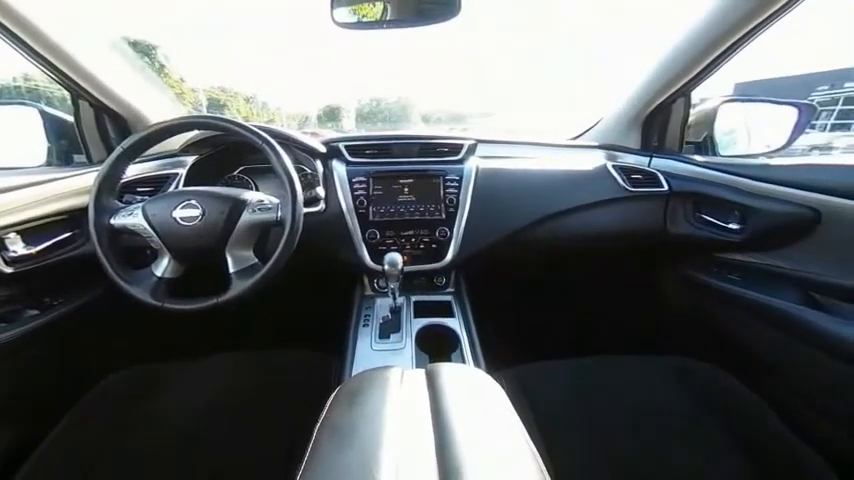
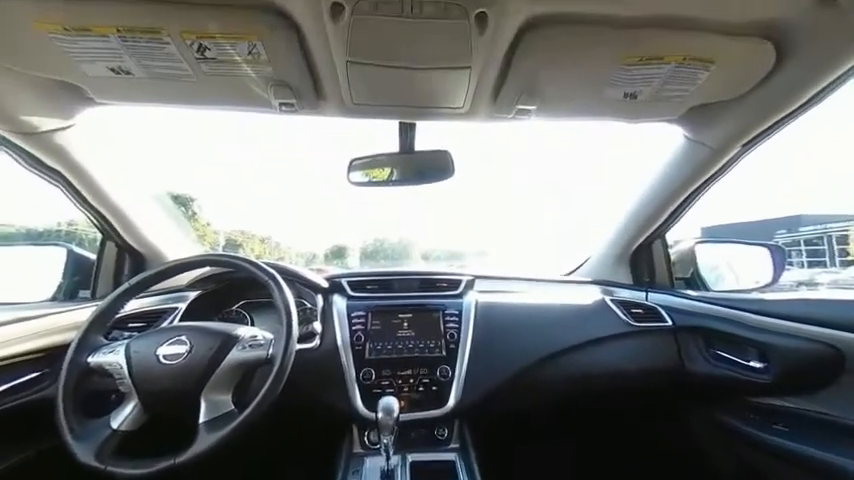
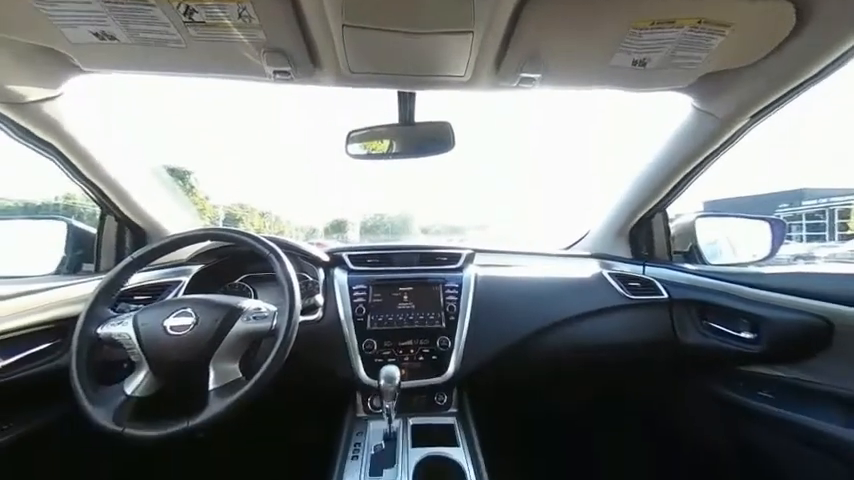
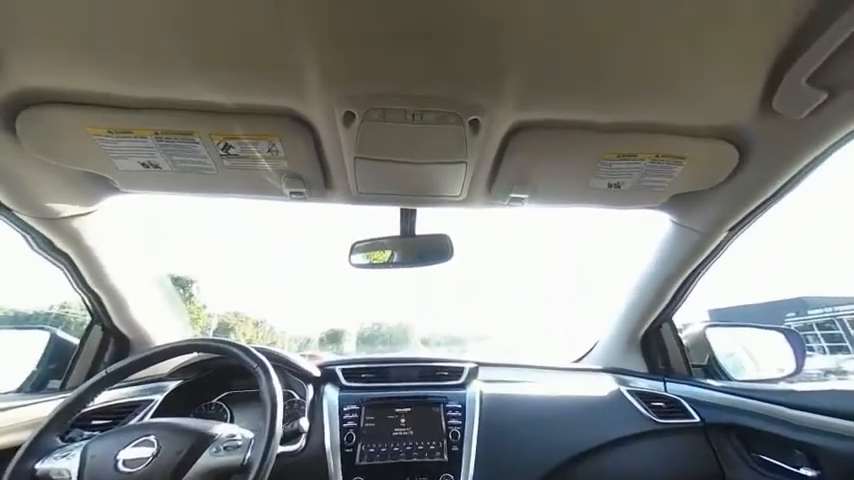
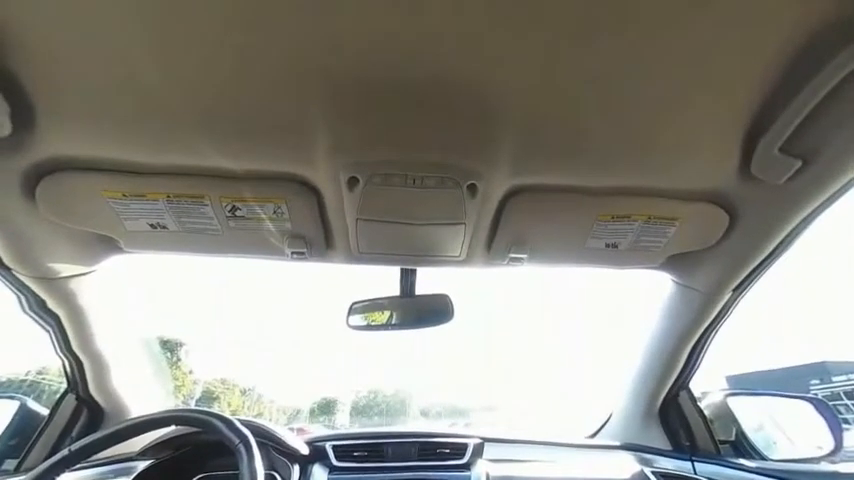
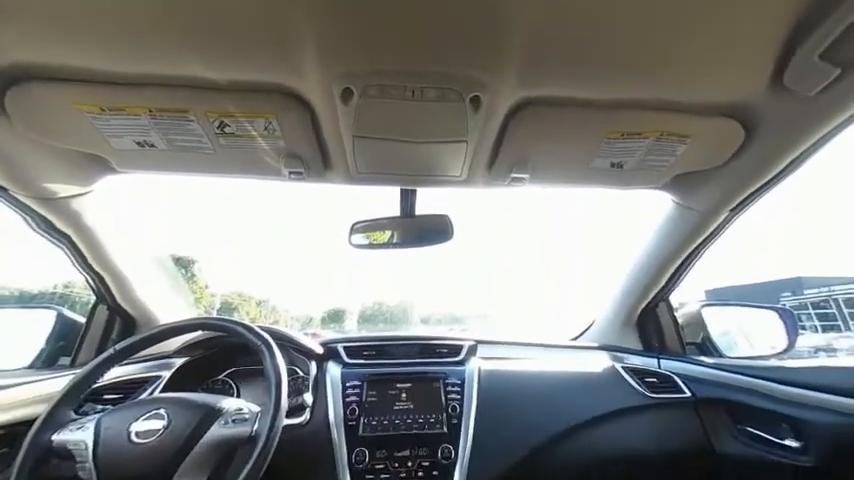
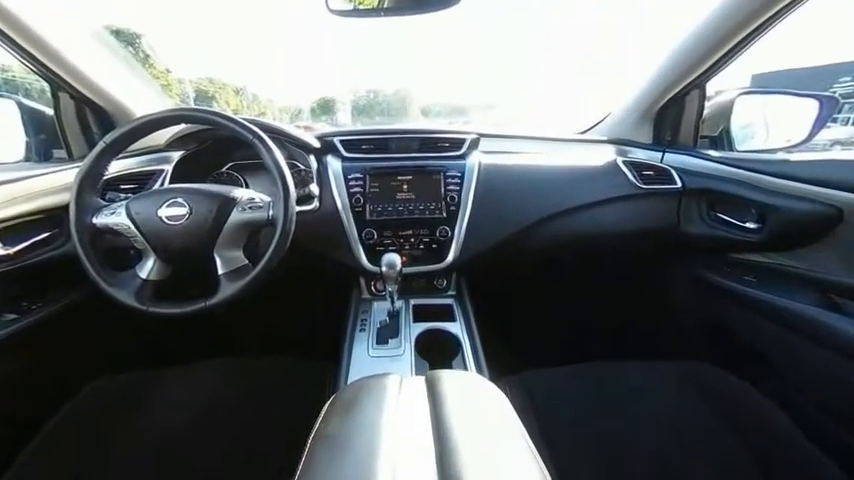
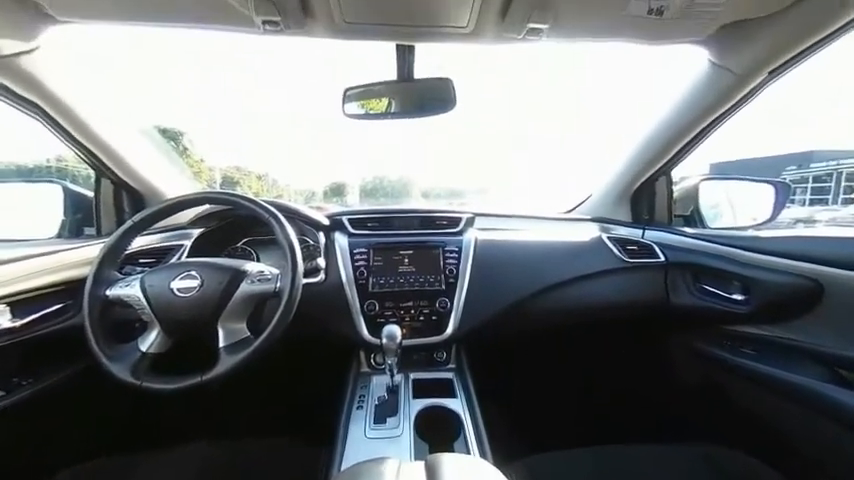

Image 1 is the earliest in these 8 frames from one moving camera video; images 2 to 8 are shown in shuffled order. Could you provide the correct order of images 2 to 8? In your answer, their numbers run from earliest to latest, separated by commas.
8, 2, 4, 5, 6, 3, 7
